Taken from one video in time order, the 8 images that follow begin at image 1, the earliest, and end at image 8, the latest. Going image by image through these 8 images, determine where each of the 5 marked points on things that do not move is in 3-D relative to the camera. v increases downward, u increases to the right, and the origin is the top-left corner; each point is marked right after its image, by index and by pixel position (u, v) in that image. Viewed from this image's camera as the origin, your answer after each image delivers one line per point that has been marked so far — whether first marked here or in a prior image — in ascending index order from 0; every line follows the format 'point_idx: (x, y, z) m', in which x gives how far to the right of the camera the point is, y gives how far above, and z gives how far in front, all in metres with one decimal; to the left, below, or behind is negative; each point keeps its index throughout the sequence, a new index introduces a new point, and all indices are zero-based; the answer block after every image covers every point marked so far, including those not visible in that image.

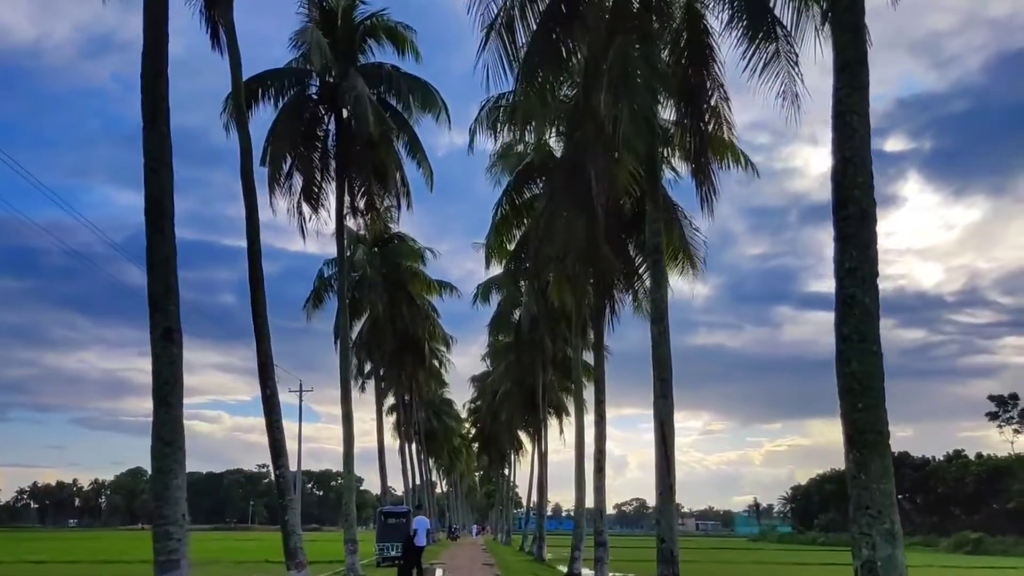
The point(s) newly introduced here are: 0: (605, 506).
0: (+1.9, -4.2, +17.9) m
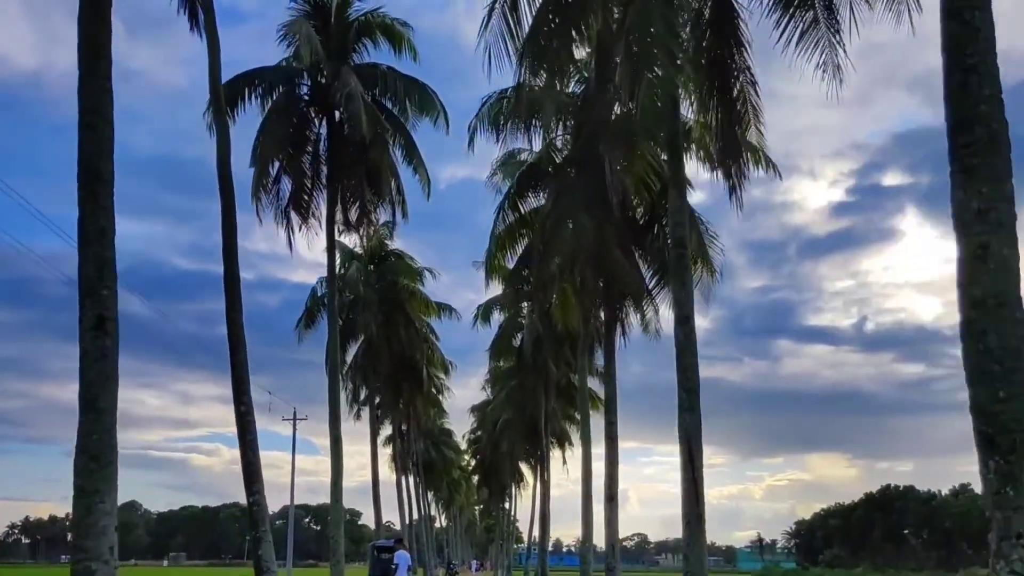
0: (+1.9, -4.4, +16.2) m
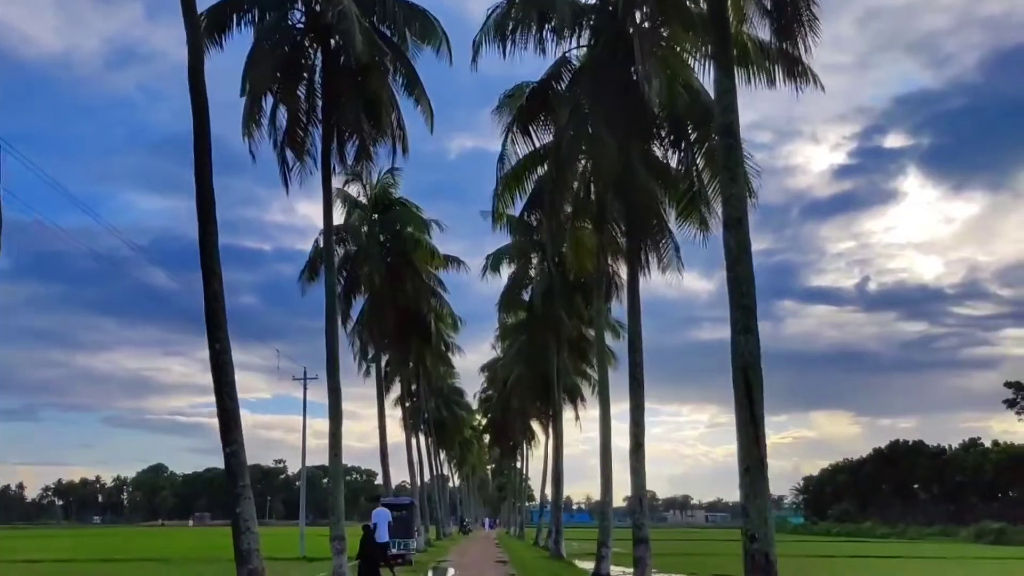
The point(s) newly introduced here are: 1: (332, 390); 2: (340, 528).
0: (+2.1, -3.3, +14.7) m
1: (-3.7, -2.0, +18.5) m
2: (-3.4, -4.6, +17.4) m
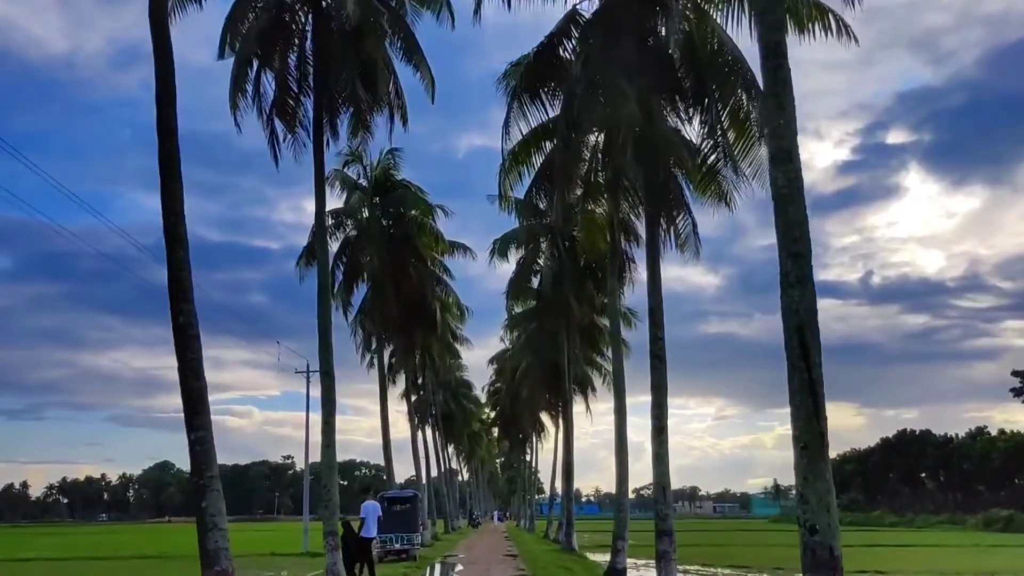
0: (+2.3, -2.8, +13.4) m
1: (-3.5, -1.6, +17.3) m
2: (-3.2, -4.2, +16.2) m
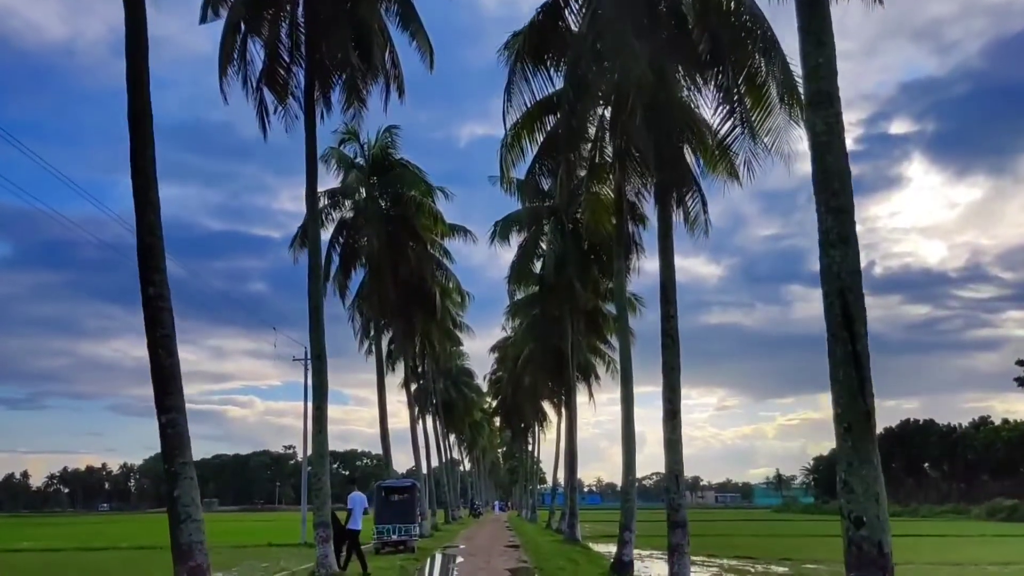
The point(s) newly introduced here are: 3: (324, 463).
0: (+2.3, -2.5, +12.7) m
1: (-3.5, -1.3, +16.5) m
2: (-3.1, -3.8, +15.4) m
3: (-3.3, -3.0, +16.0) m
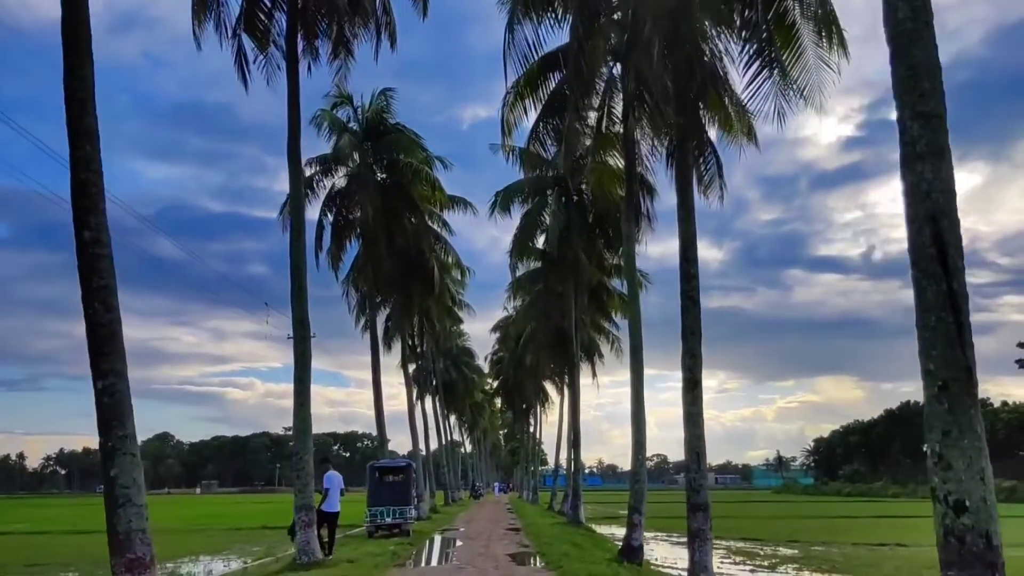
0: (+2.3, -2.0, +11.5) m
1: (-3.5, -0.7, +15.3) m
2: (-3.1, -3.2, +14.3) m
3: (-3.3, -2.5, +14.9) m
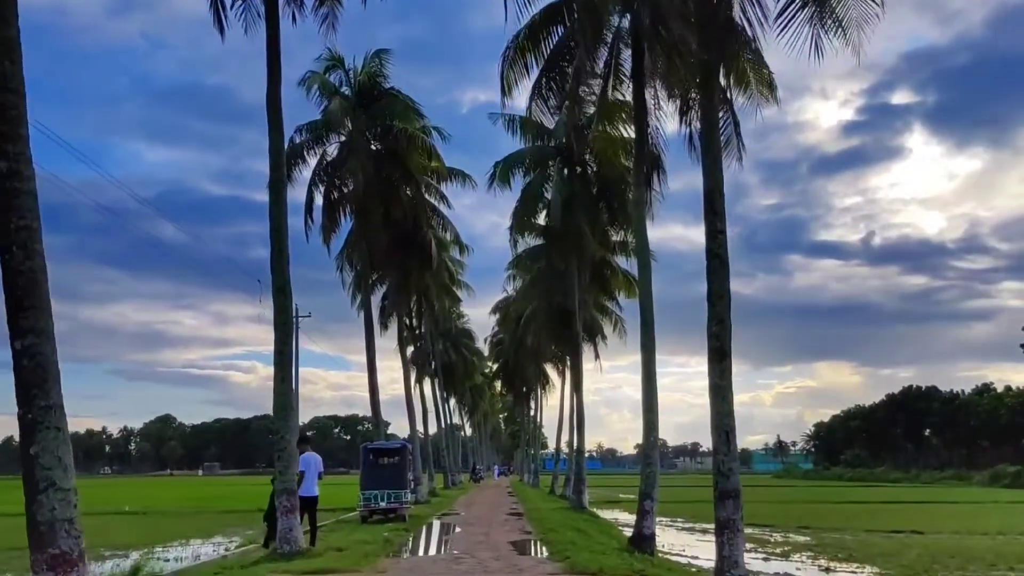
0: (+2.4, -1.5, +10.3) m
1: (-3.4, -0.2, +14.1) m
2: (-3.1, -2.7, +13.1) m
3: (-3.3, -2.0, +13.7) m
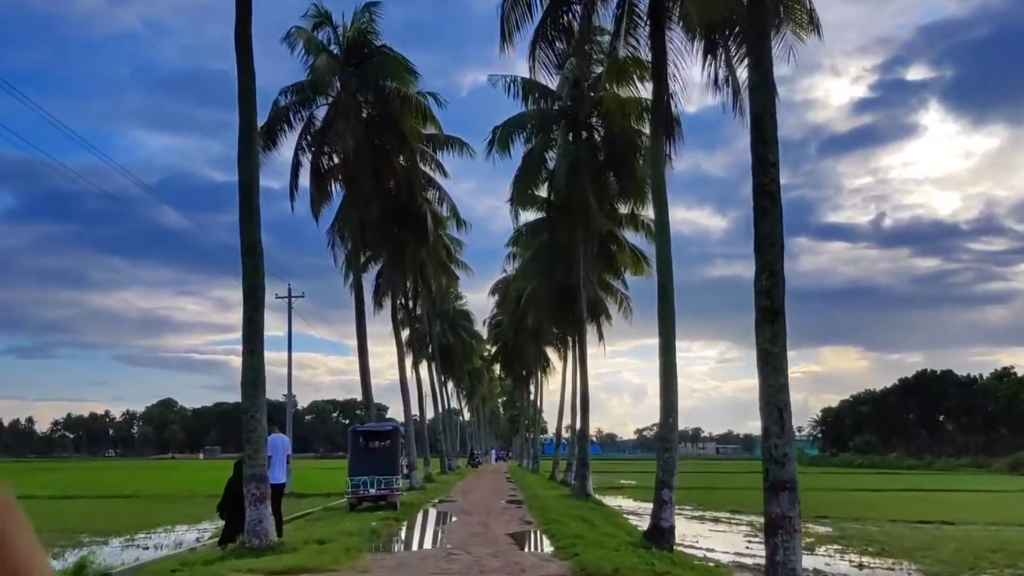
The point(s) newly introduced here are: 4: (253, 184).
0: (+2.4, -1.1, +8.7) m
1: (-3.4, +0.4, +12.5) m
2: (-3.1, -2.2, +11.5) m
3: (-3.3, -1.4, +12.1) m
4: (-3.8, +1.7, +14.5) m
